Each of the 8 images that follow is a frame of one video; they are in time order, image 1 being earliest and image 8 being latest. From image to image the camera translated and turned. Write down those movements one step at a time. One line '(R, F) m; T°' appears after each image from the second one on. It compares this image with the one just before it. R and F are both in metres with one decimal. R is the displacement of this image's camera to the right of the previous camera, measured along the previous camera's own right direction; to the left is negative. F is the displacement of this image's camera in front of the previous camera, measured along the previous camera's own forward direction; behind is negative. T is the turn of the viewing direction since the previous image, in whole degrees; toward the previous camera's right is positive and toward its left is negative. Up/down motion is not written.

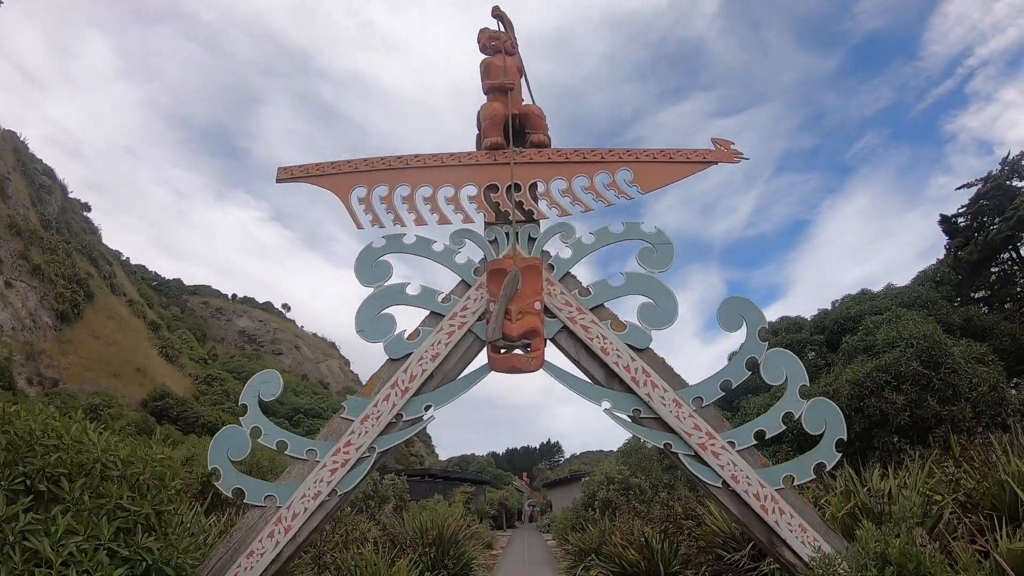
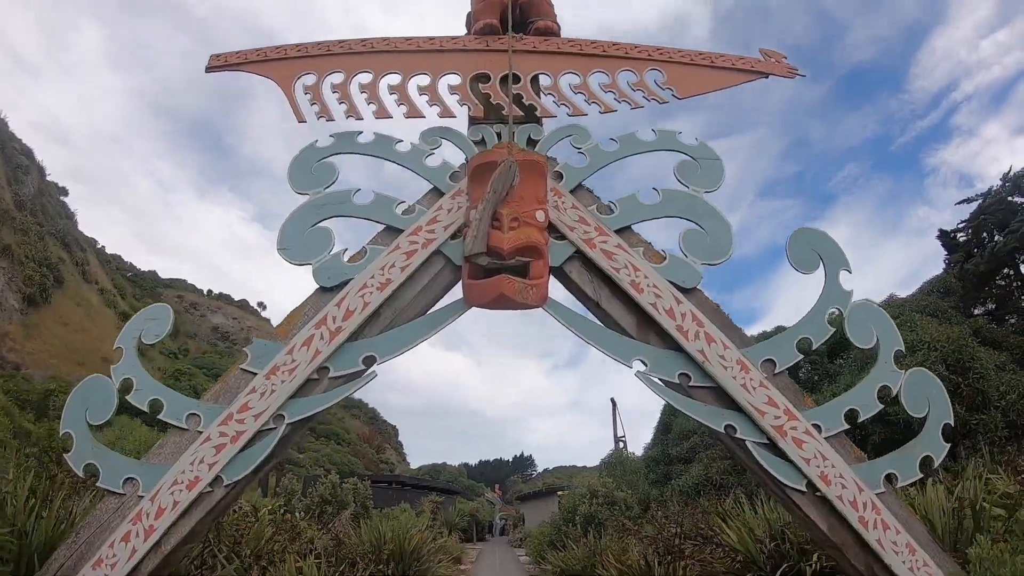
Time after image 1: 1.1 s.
(0.0, +1.4) m; +1°
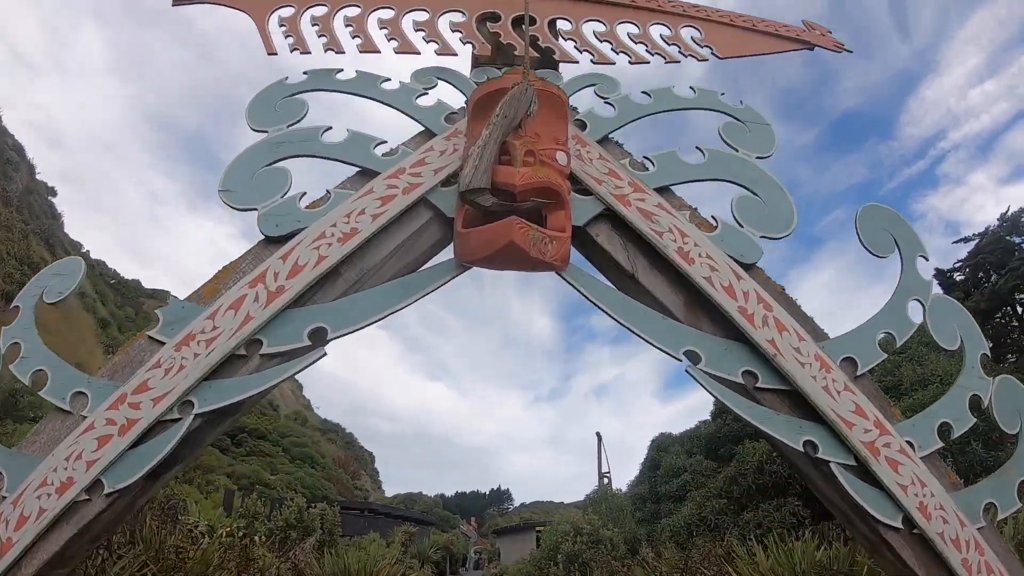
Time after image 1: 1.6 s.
(-0.1, +0.7) m; +1°
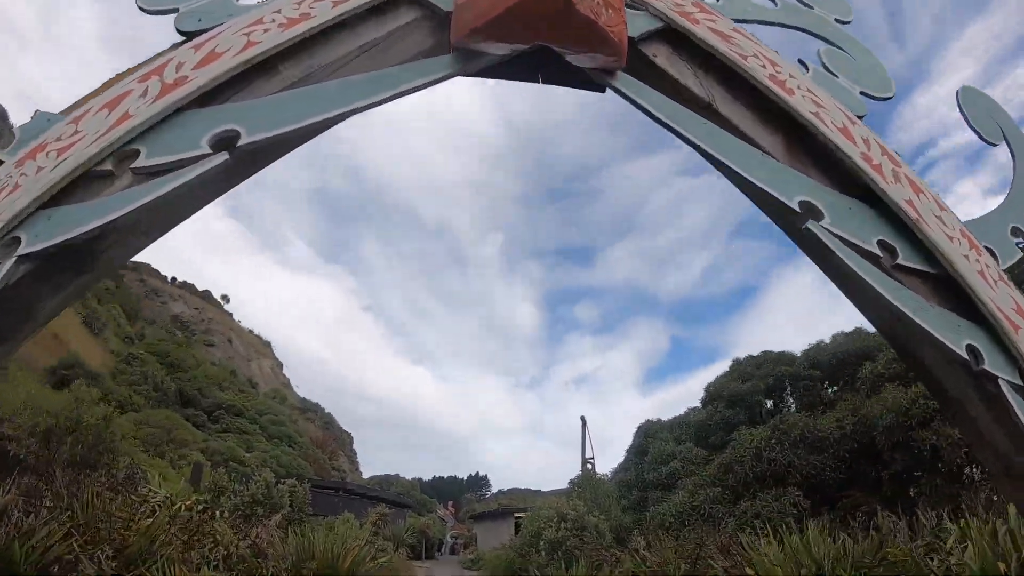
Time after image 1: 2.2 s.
(0.0, +0.7) m; +1°
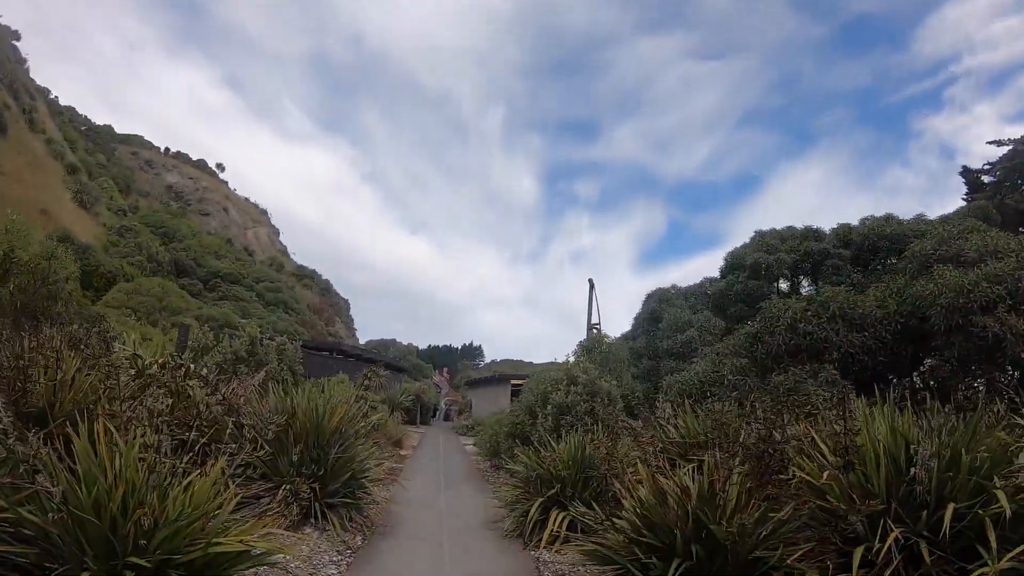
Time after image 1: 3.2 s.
(-0.1, +1.2) m; 0°
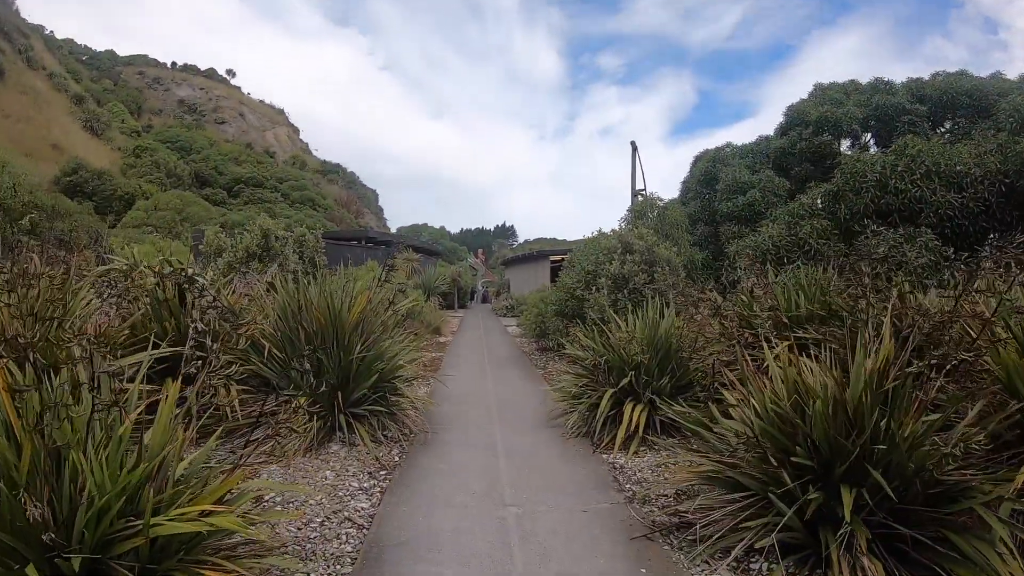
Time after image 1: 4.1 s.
(-0.1, +1.2) m; -3°
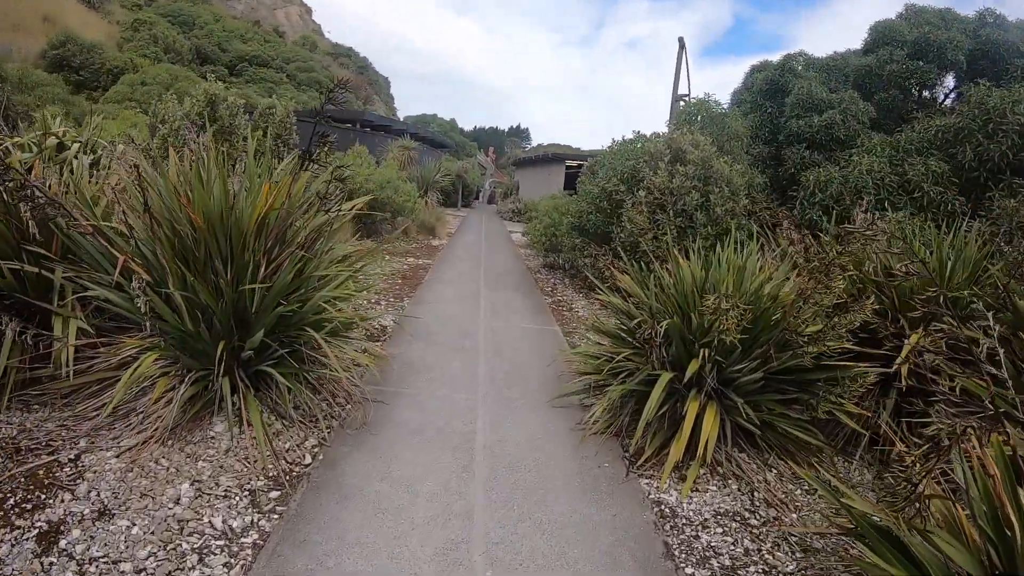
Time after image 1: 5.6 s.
(0.0, +1.8) m; 0°
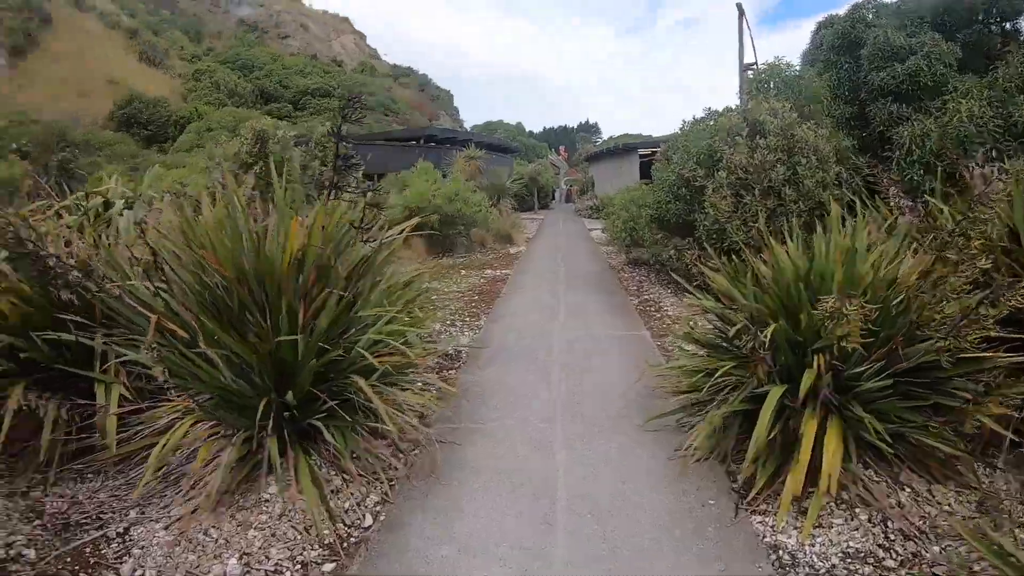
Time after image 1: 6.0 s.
(+0.1, +0.4) m; -6°
